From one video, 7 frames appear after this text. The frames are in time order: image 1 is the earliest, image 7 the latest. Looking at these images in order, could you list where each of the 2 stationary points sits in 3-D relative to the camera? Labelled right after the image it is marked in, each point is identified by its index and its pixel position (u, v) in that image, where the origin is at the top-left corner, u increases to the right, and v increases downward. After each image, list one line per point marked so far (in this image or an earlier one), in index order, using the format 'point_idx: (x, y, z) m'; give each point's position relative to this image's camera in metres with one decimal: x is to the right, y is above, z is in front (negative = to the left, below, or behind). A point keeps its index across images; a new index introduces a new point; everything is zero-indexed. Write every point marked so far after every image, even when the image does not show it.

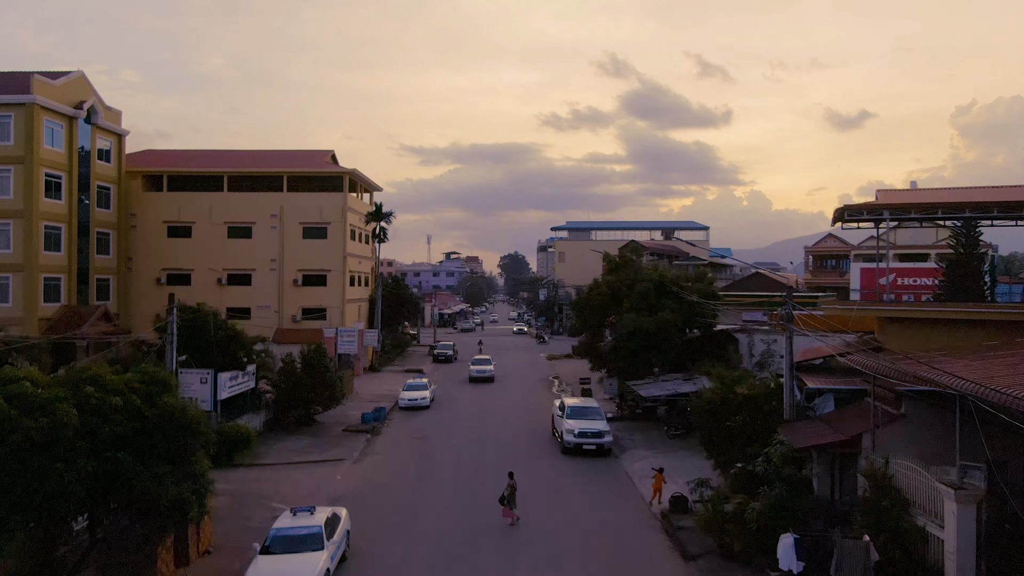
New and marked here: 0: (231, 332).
0: (-3.9, -0.6, +13.8) m
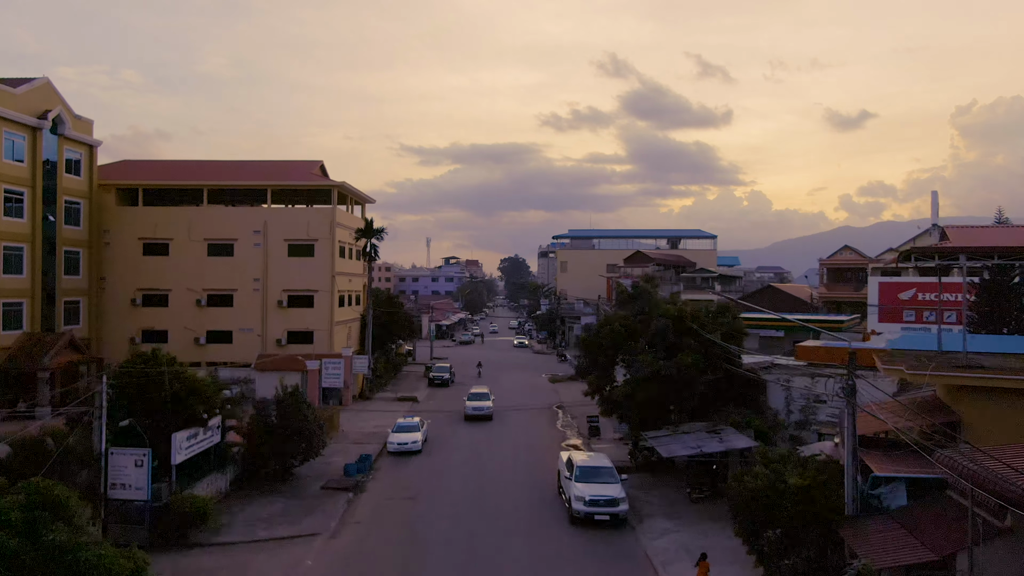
0: (-3.9, -1.2, +12.0) m
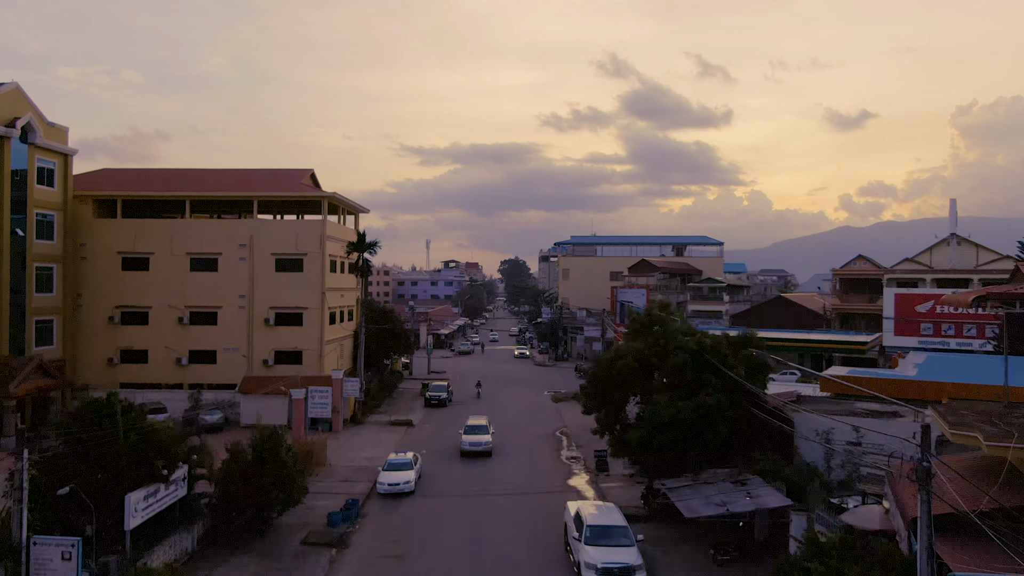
0: (-3.9, -1.6, +10.6) m
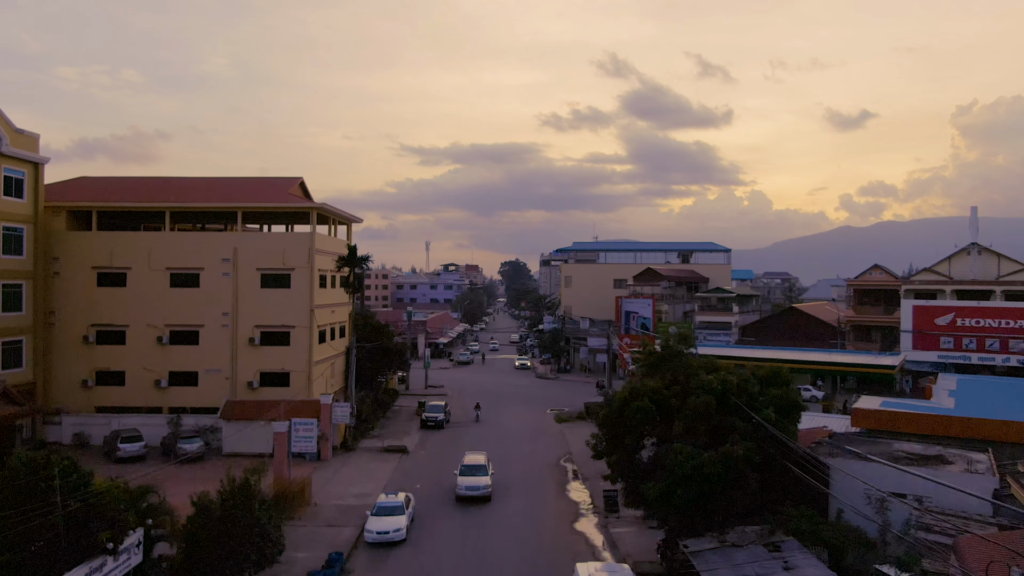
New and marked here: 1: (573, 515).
0: (-3.8, -2.0, +9.1) m
1: (+1.0, -3.7, +16.2) m
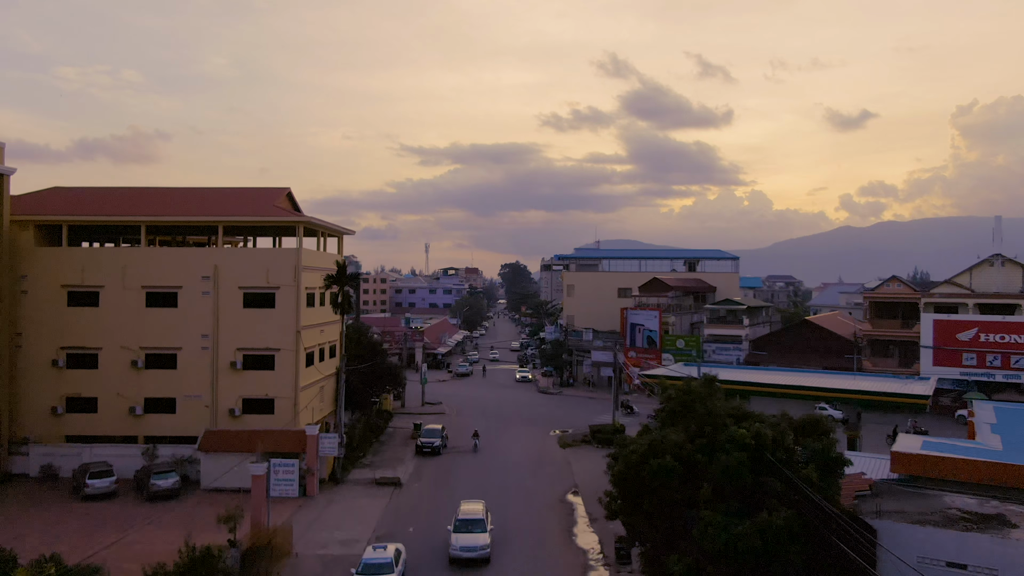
0: (-3.8, -2.4, +7.5) m
1: (+1.0, -4.1, +14.6) m
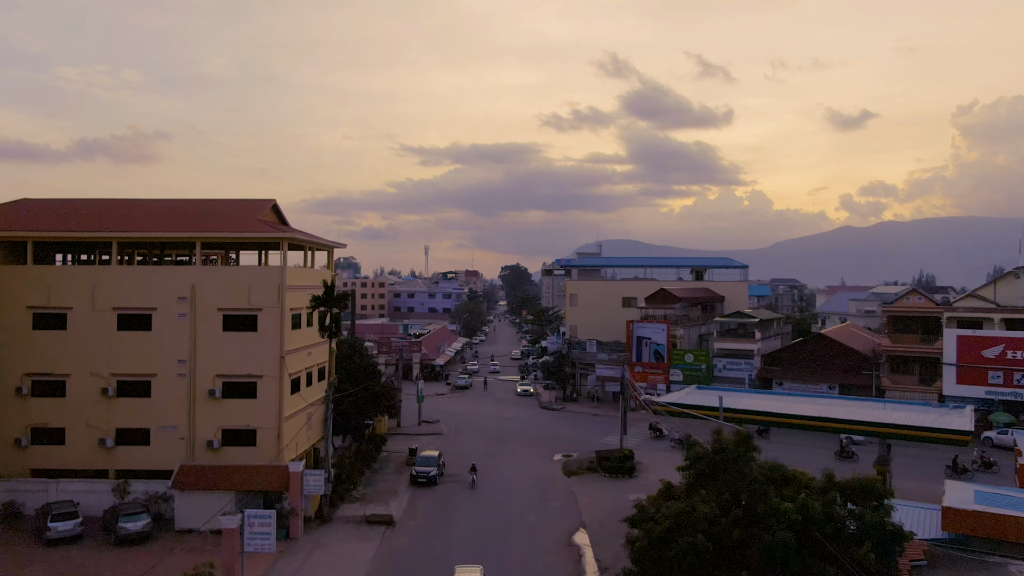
0: (-3.8, -2.8, +6.0) m
1: (+1.0, -4.5, +13.1) m
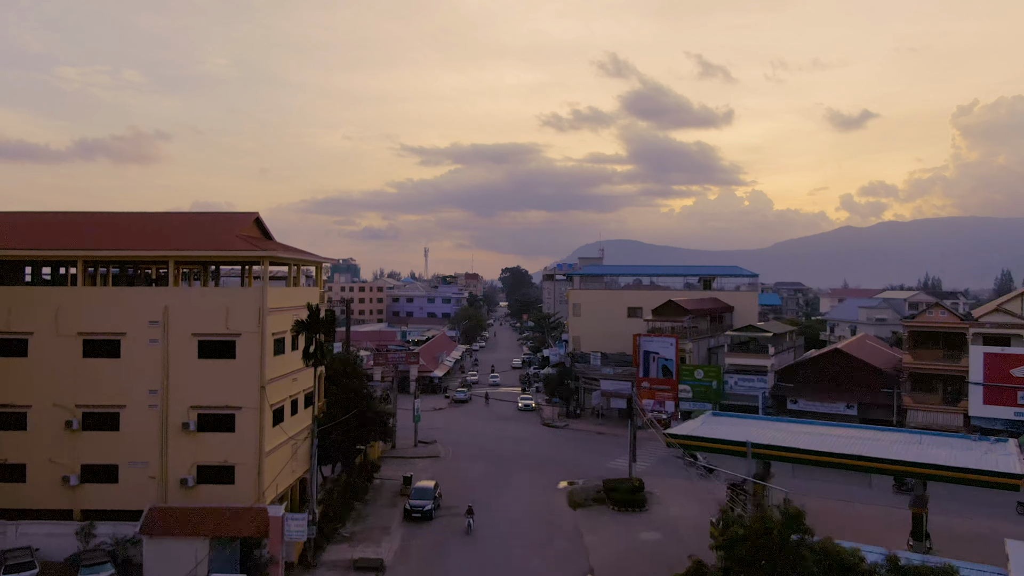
0: (-3.8, -3.2, +4.3) m
1: (+1.1, -4.9, +11.4) m
